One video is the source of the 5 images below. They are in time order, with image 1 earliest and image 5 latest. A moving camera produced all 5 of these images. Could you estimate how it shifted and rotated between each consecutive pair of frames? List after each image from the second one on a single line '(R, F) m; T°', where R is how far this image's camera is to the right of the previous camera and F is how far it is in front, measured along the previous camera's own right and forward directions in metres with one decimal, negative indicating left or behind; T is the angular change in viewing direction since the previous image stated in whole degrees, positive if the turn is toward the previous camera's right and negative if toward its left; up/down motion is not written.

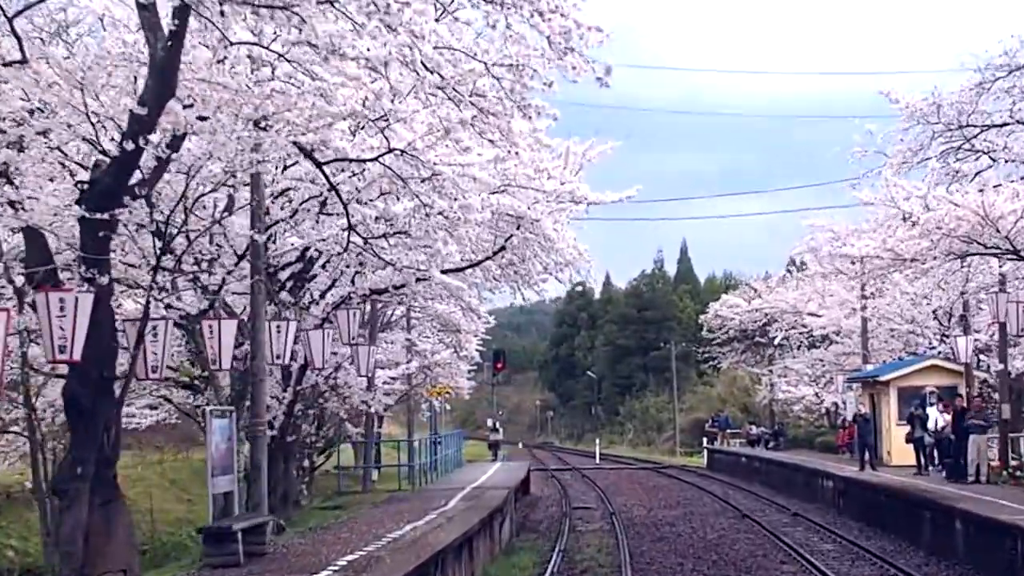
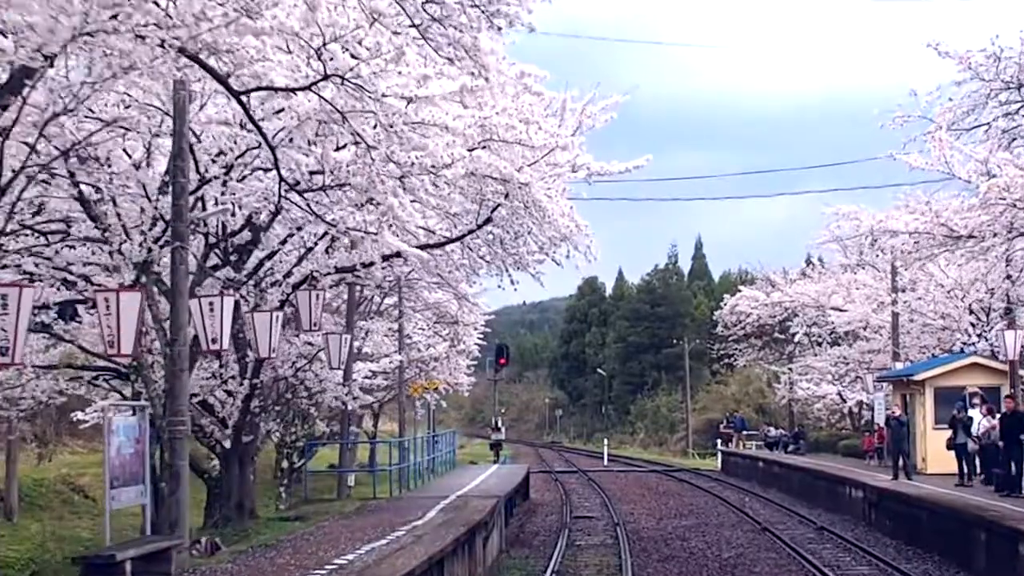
(+0.3, +3.0) m; 0°
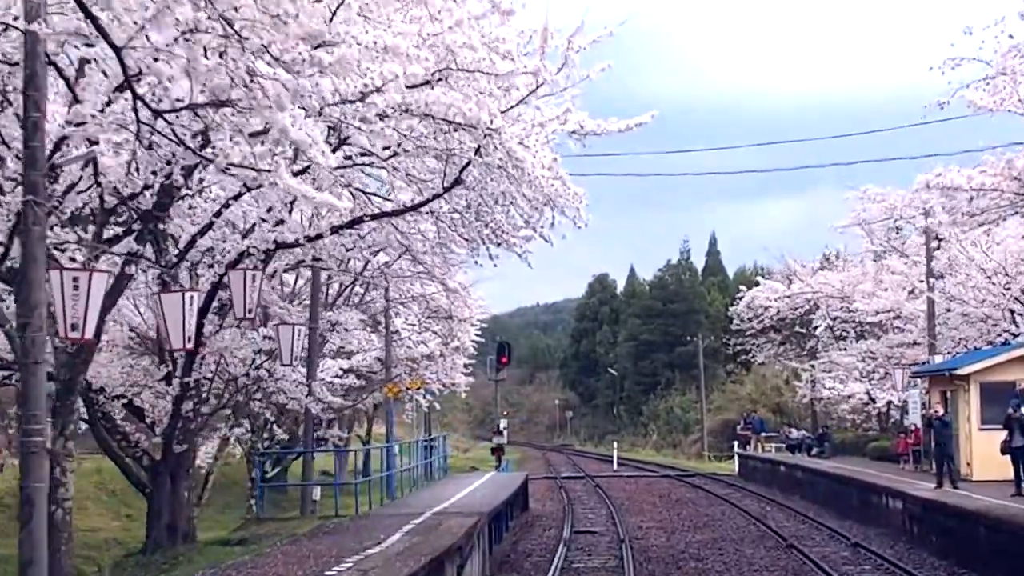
(+0.3, +3.2) m; 0°
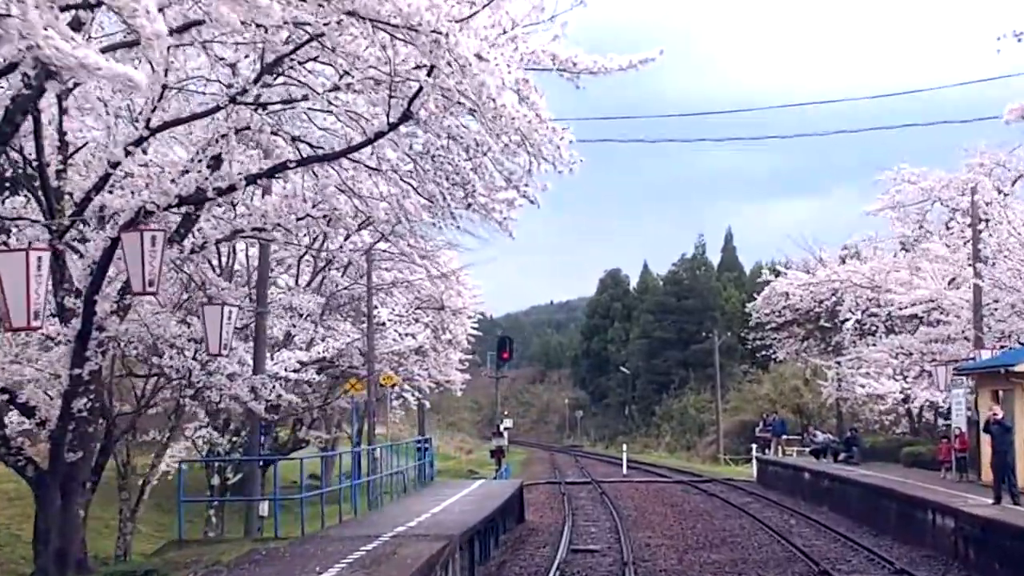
(+0.3, +3.4) m; 0°
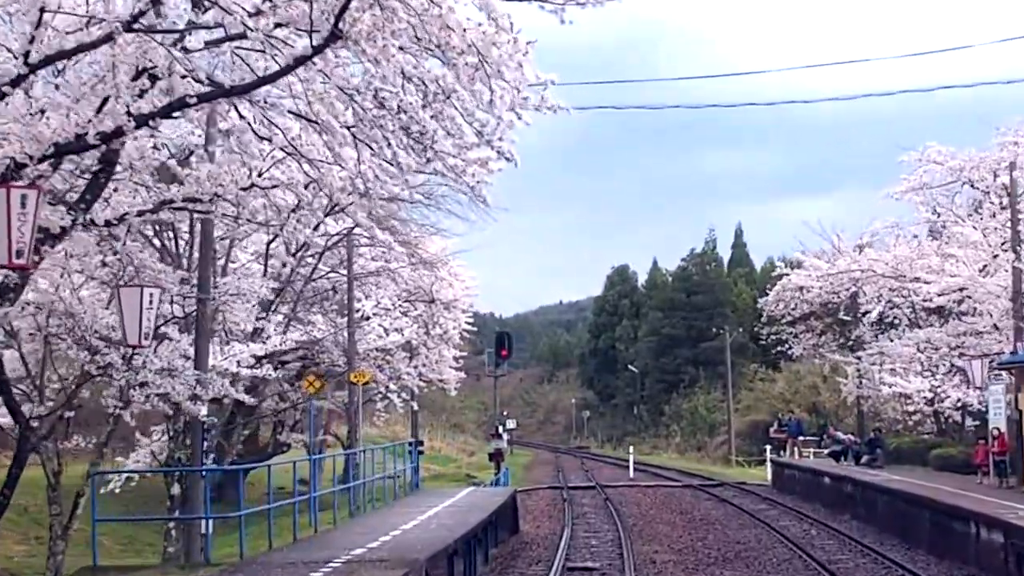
(+0.3, +2.5) m; 0°
